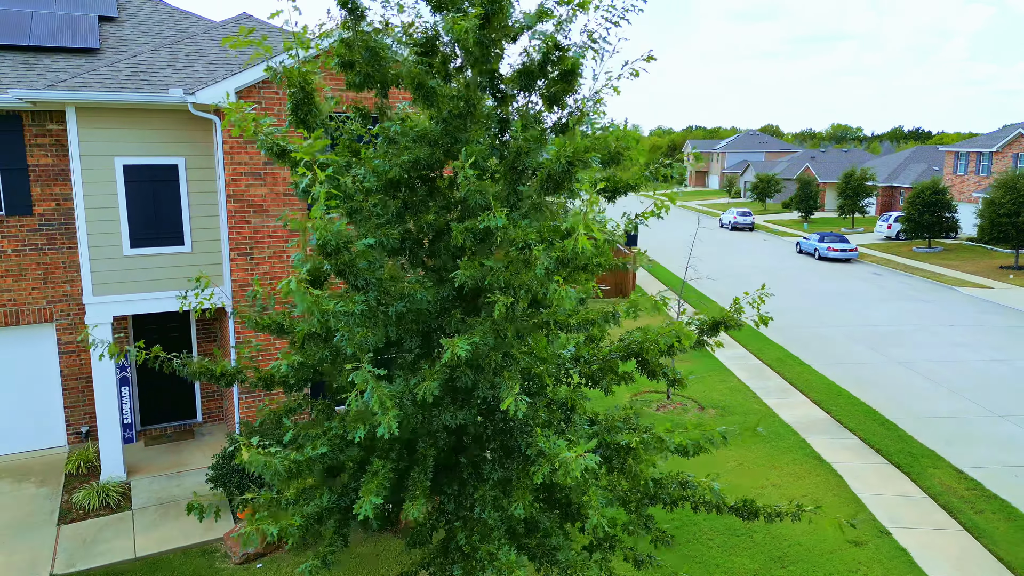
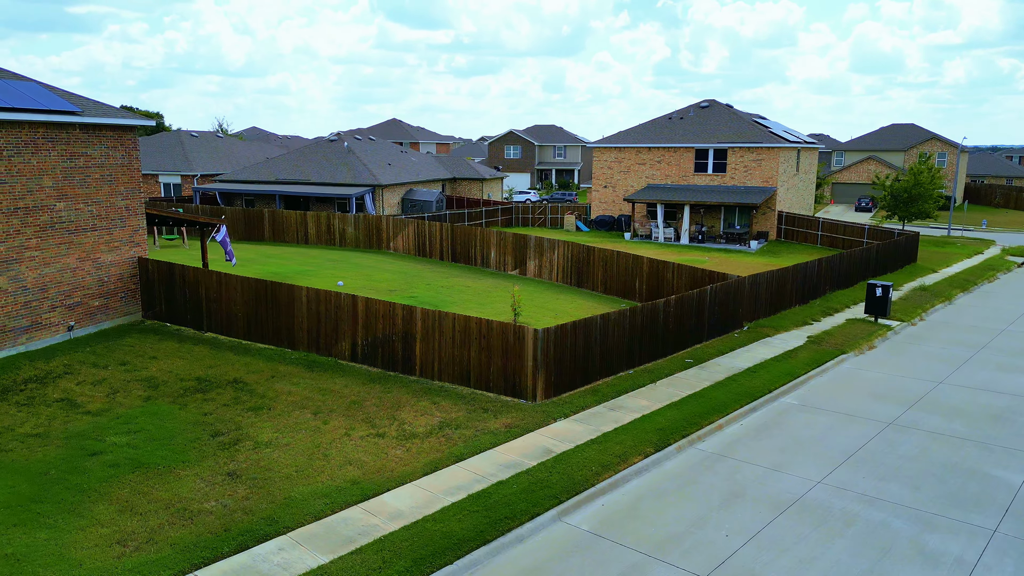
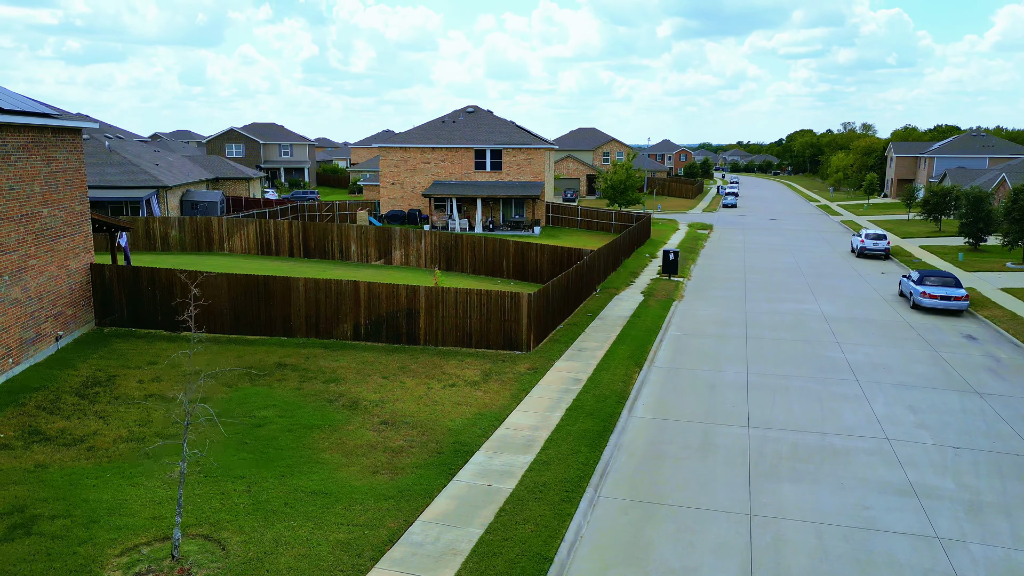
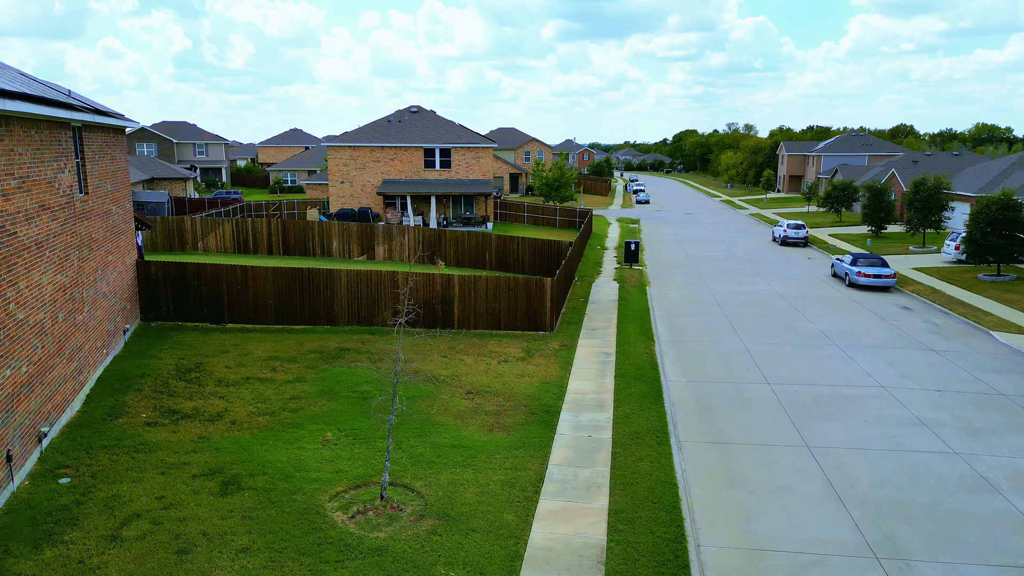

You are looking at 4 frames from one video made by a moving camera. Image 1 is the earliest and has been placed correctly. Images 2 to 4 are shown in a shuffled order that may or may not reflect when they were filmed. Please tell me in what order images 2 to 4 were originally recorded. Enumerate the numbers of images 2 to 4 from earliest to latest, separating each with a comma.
4, 3, 2
